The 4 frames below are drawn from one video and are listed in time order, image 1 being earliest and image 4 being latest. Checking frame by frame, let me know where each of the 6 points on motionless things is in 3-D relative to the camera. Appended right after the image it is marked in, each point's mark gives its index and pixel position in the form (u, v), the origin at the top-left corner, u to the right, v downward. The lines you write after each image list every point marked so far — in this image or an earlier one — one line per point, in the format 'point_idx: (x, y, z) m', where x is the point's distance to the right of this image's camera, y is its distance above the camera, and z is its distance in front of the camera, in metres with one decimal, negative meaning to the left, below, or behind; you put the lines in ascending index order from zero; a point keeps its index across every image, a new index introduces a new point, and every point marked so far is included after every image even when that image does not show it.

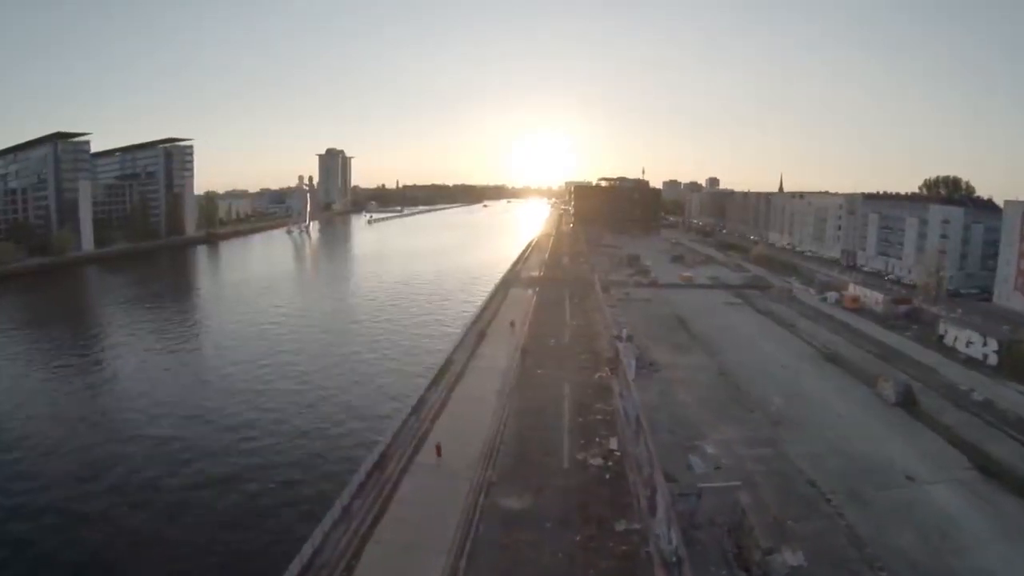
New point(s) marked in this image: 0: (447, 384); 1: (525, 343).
0: (-1.1, -1.5, +11.1) m
1: (+0.3, -1.1, +14.2) m
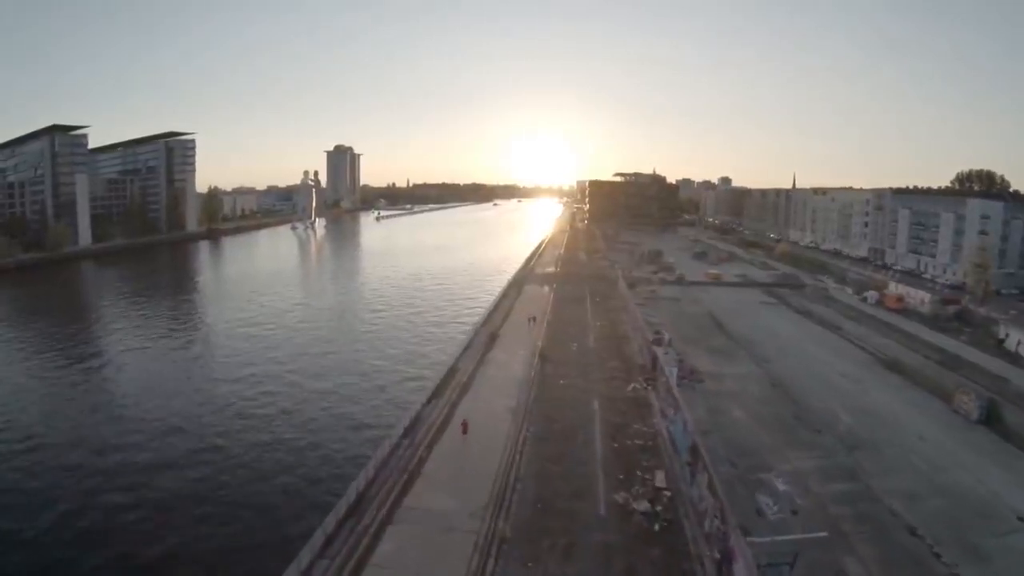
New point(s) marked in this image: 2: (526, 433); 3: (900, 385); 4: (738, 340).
0: (-0.9, -1.5, +9.5) m
1: (+0.6, -1.1, +12.6) m
2: (+0.2, -1.6, +8.1) m
3: (+5.8, -1.5, +11.1) m
4: (+4.0, -0.9, +13.1) m
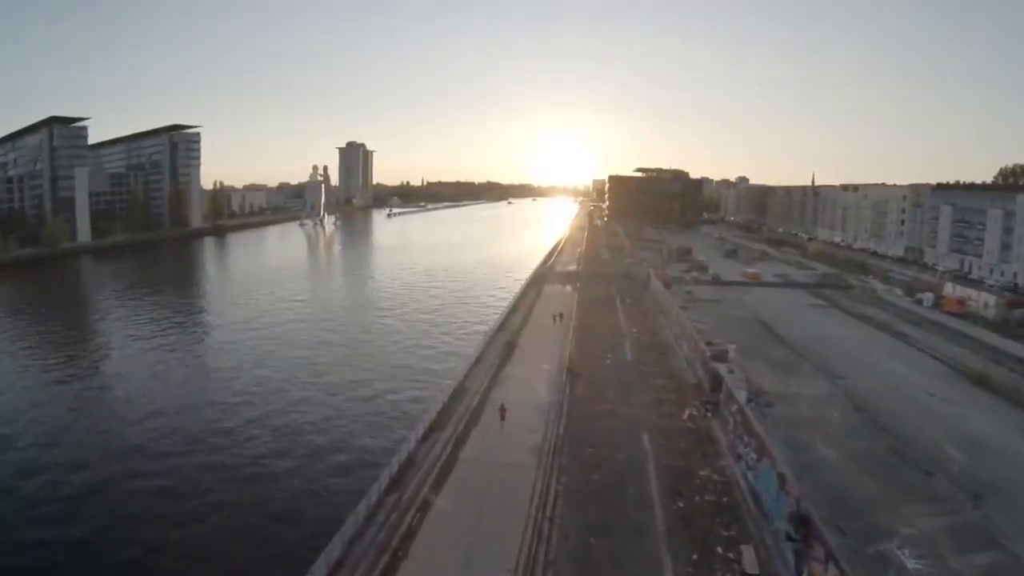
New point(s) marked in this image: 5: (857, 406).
0: (-0.6, -1.4, +7.7) m
1: (+0.8, -1.0, +10.8) m
2: (+0.4, -1.6, +6.3) m
3: (+6.1, -1.5, +9.2) m
4: (+4.3, -1.0, +11.2) m
5: (+3.9, -1.3, +8.4) m
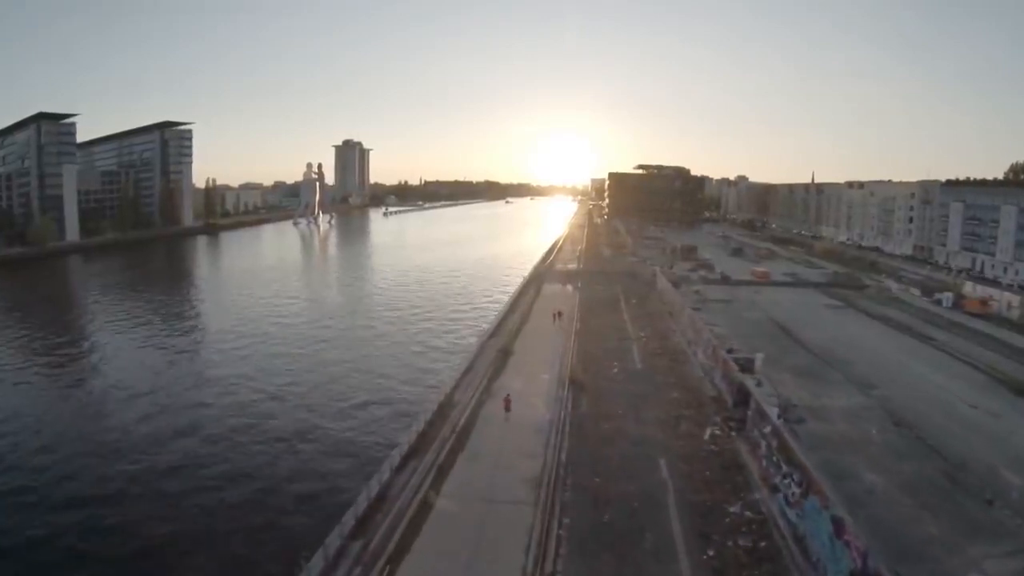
0: (-0.7, -1.4, +6.8) m
1: (+0.8, -1.0, +9.9) m
2: (+0.3, -1.6, +5.4) m
3: (+6.0, -1.5, +8.4) m
4: (+4.3, -0.9, +10.3) m
5: (+3.8, -1.3, +7.5) m
